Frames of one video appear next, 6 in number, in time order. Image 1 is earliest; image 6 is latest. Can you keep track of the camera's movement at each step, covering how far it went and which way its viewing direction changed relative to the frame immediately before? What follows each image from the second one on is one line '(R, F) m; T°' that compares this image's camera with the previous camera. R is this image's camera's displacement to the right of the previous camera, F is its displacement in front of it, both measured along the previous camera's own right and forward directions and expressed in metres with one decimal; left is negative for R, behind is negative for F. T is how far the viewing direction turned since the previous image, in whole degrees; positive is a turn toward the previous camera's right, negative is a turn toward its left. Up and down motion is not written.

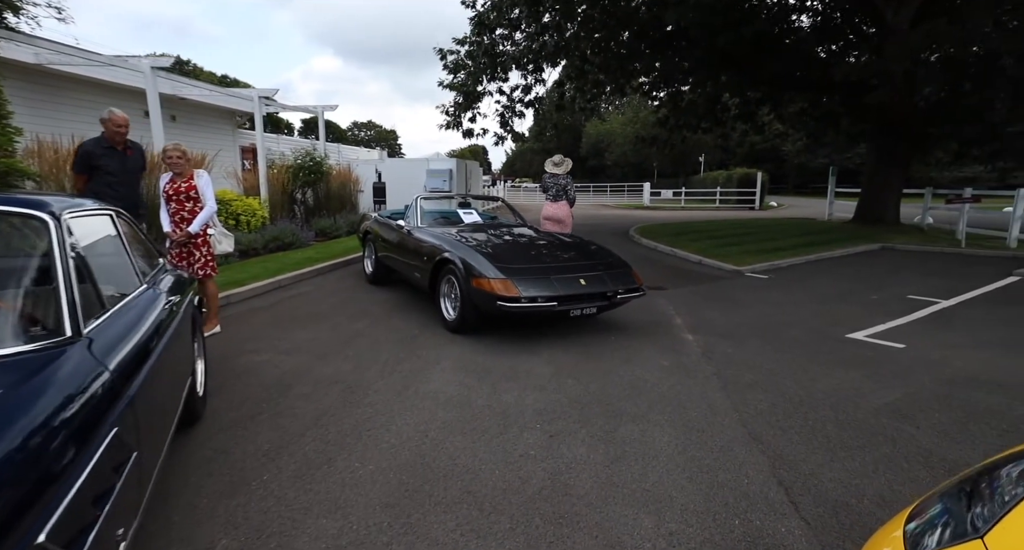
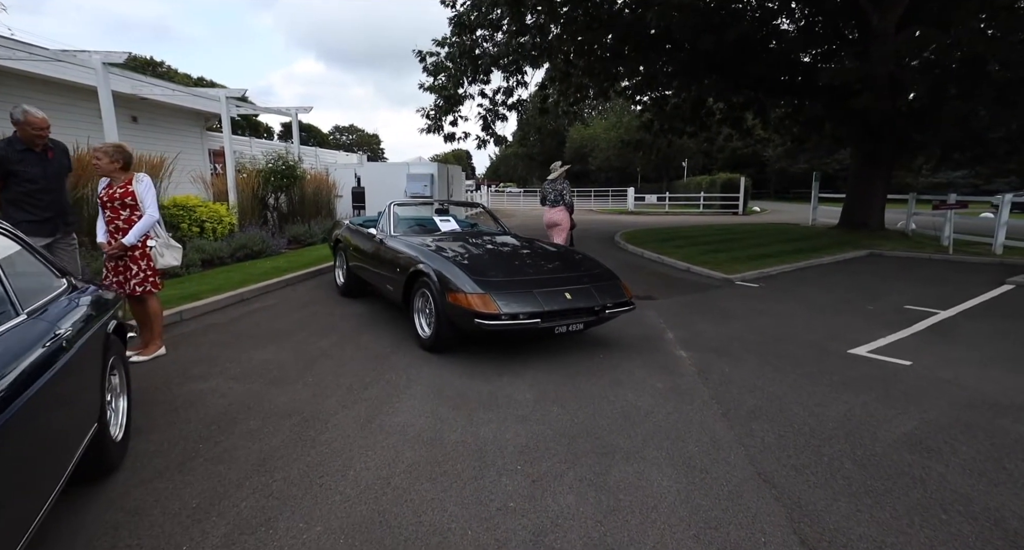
(0.0, +0.4) m; +2°
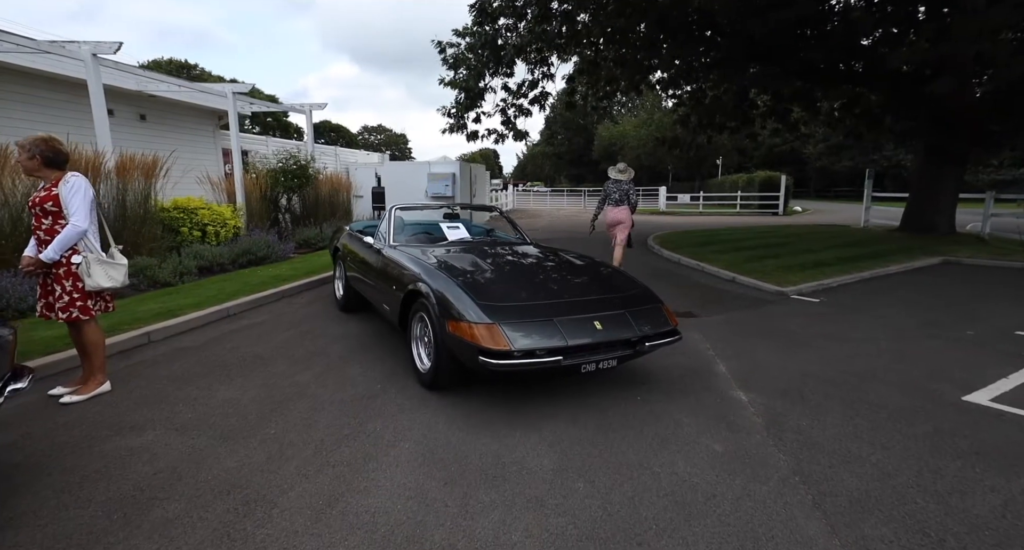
(+0.1, +0.9) m; -3°
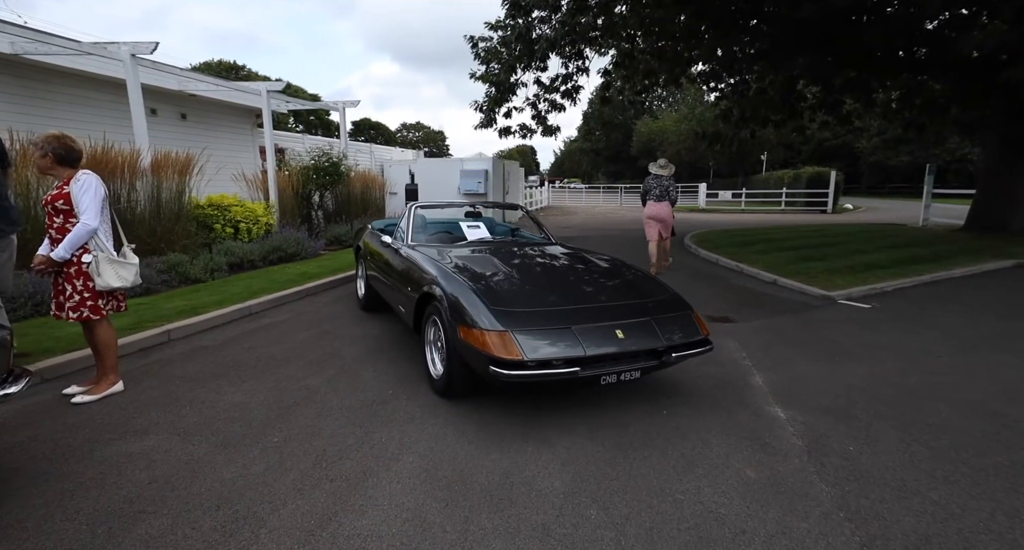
(+0.1, +0.2) m; -4°
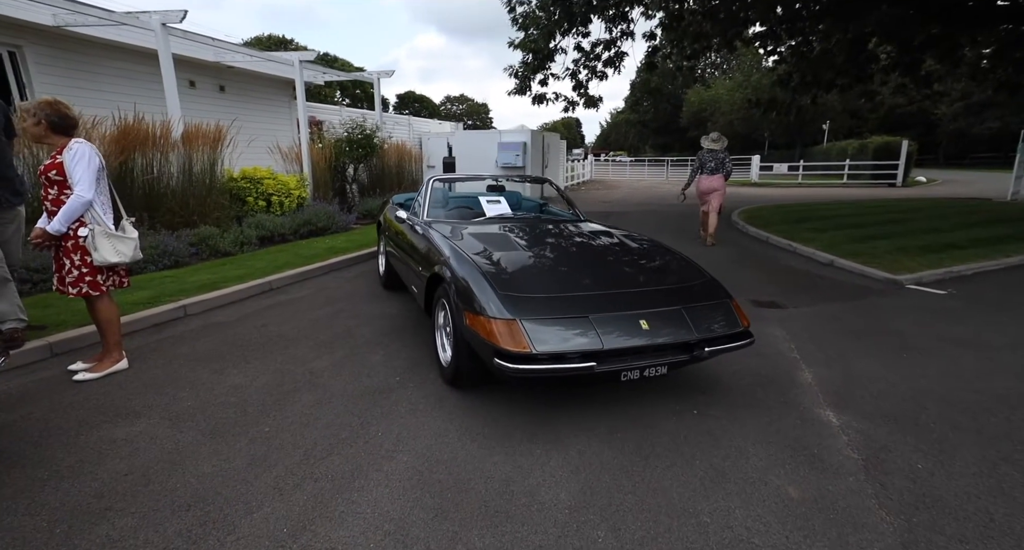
(+0.2, +0.4) m; -5°
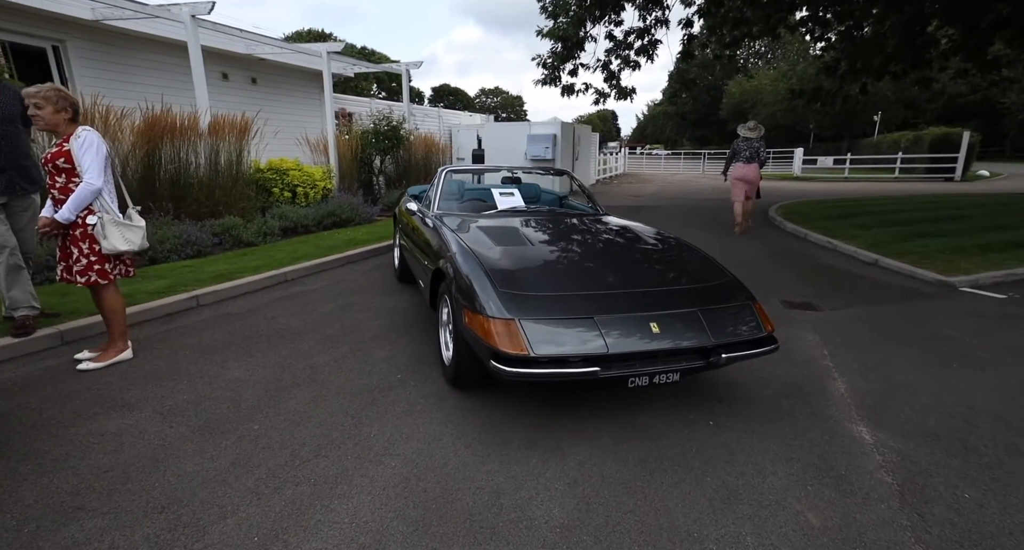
(+0.2, +0.2) m; -4°
